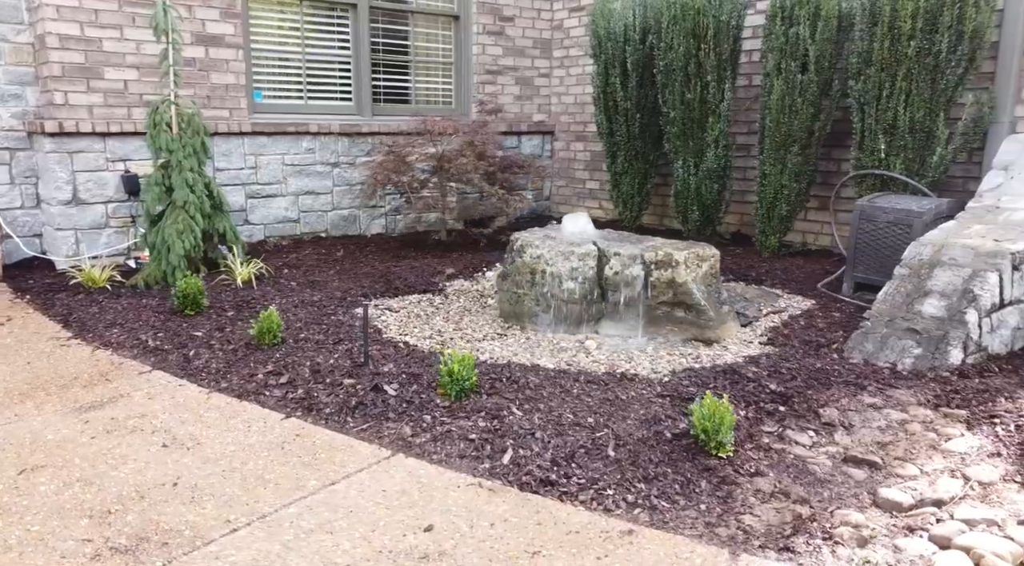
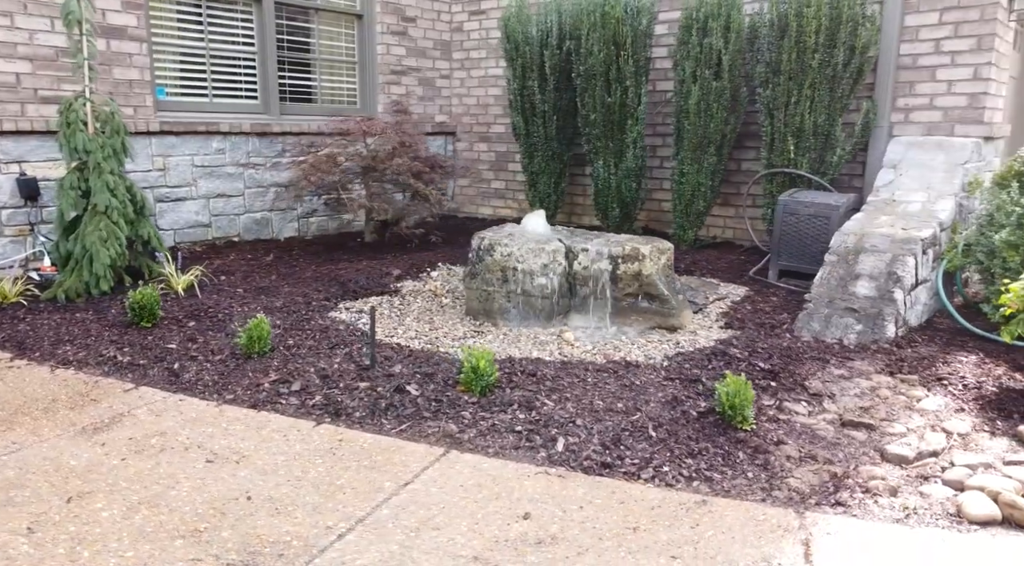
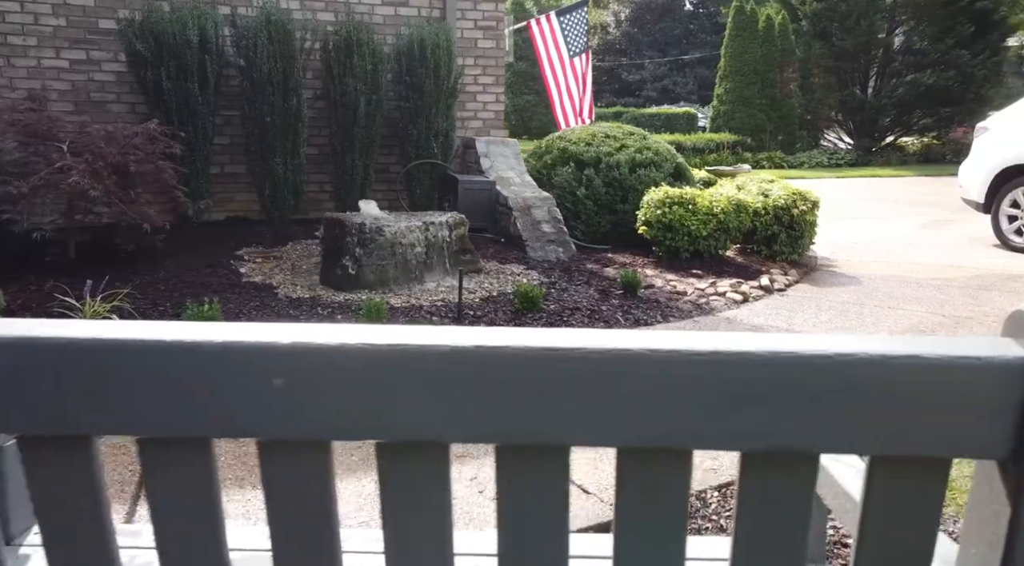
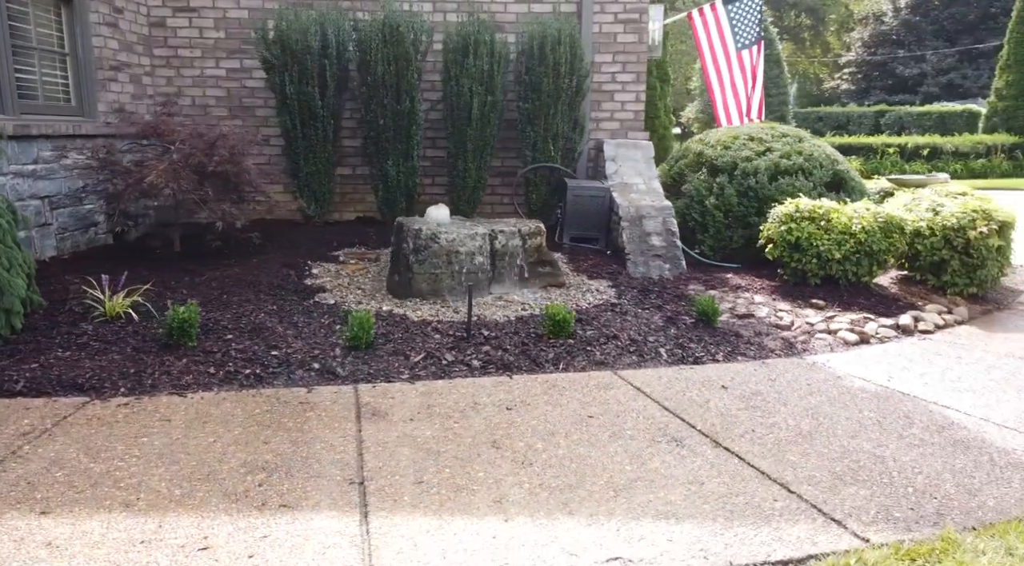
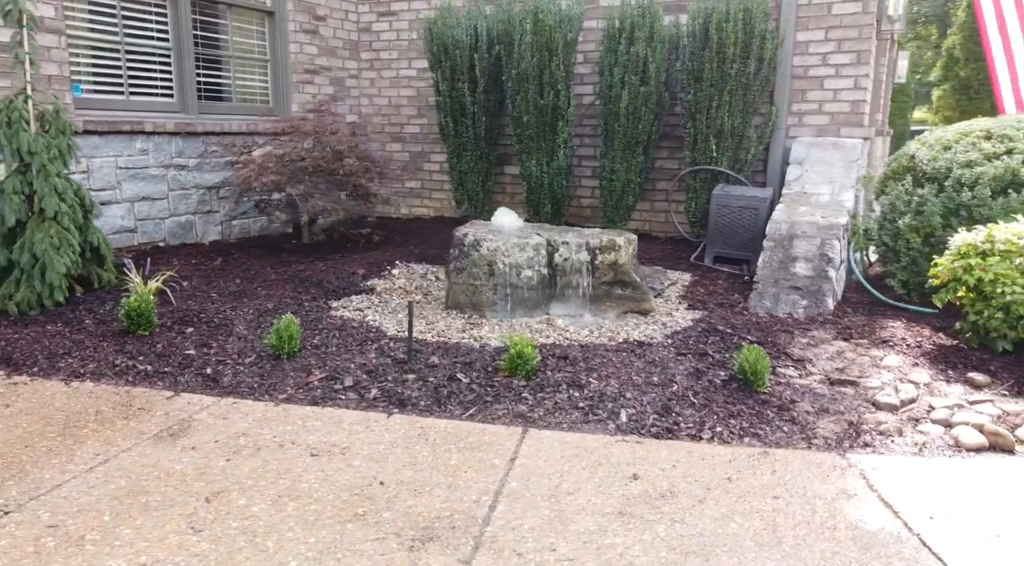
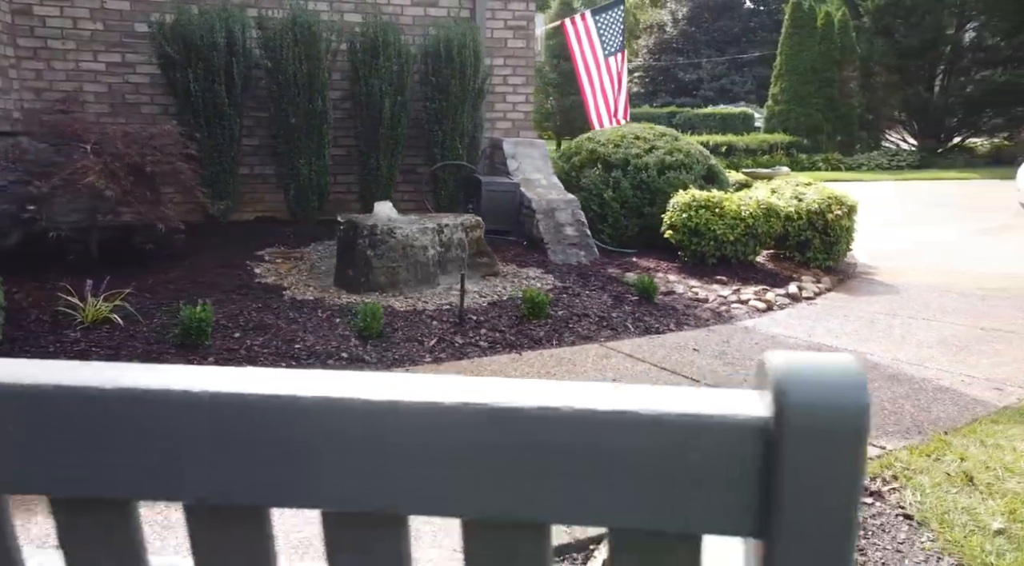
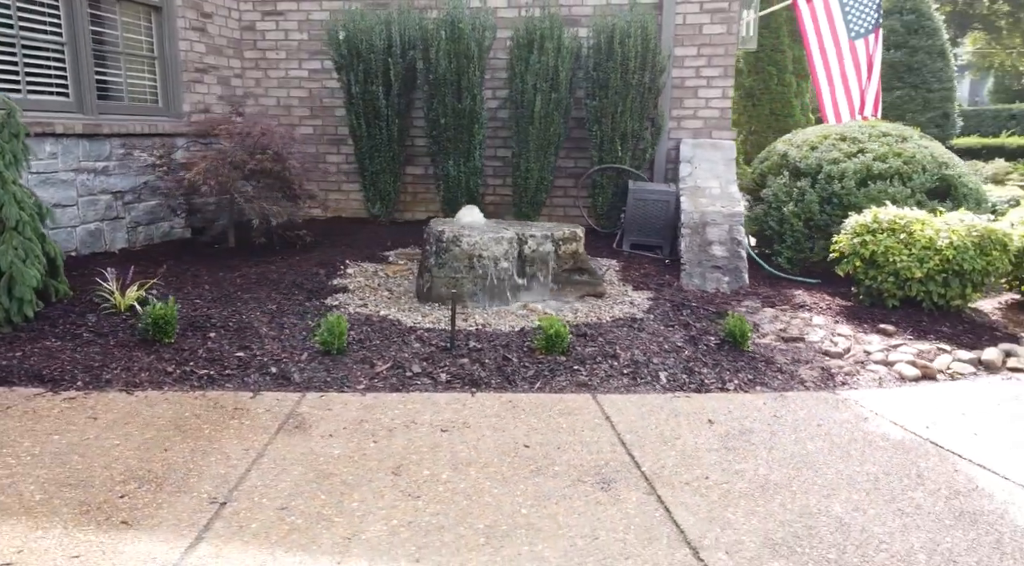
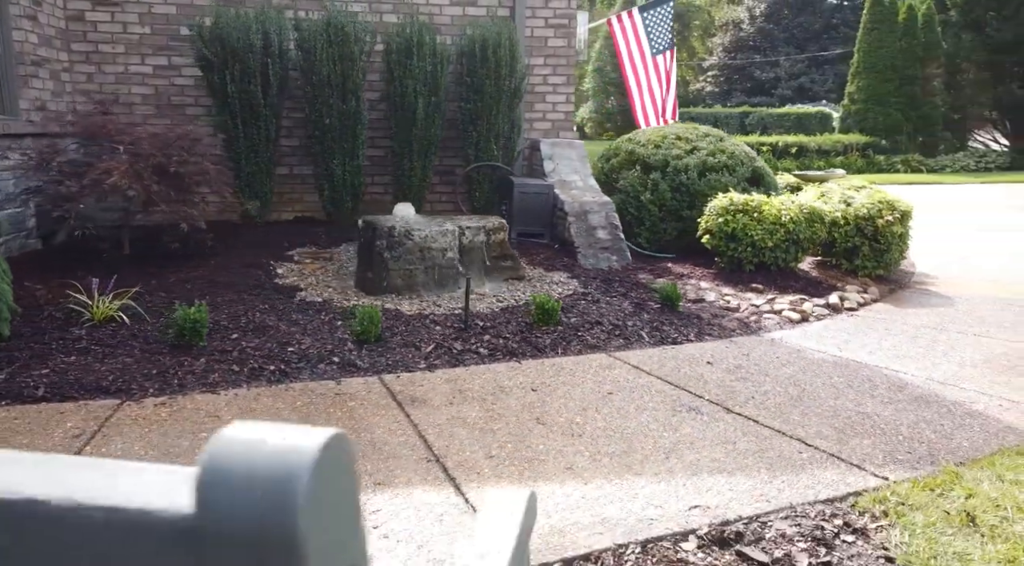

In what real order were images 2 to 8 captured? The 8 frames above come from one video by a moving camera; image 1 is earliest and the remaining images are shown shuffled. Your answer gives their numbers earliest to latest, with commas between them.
2, 5, 7, 4, 8, 6, 3
